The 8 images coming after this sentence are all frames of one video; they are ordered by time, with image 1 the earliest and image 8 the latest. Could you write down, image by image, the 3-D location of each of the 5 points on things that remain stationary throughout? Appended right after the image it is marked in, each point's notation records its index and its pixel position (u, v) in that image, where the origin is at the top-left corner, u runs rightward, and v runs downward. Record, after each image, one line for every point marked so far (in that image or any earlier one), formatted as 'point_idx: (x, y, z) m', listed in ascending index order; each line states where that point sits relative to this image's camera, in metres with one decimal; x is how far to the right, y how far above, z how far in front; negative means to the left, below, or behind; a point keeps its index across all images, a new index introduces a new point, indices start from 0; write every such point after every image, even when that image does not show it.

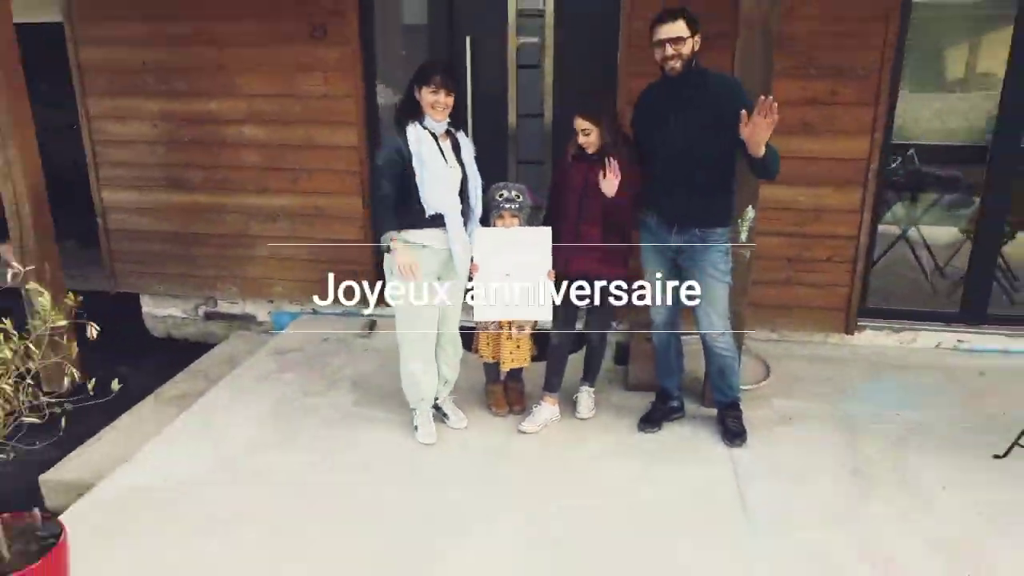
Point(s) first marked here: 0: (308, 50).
0: (-0.8, +1.0, +3.1) m
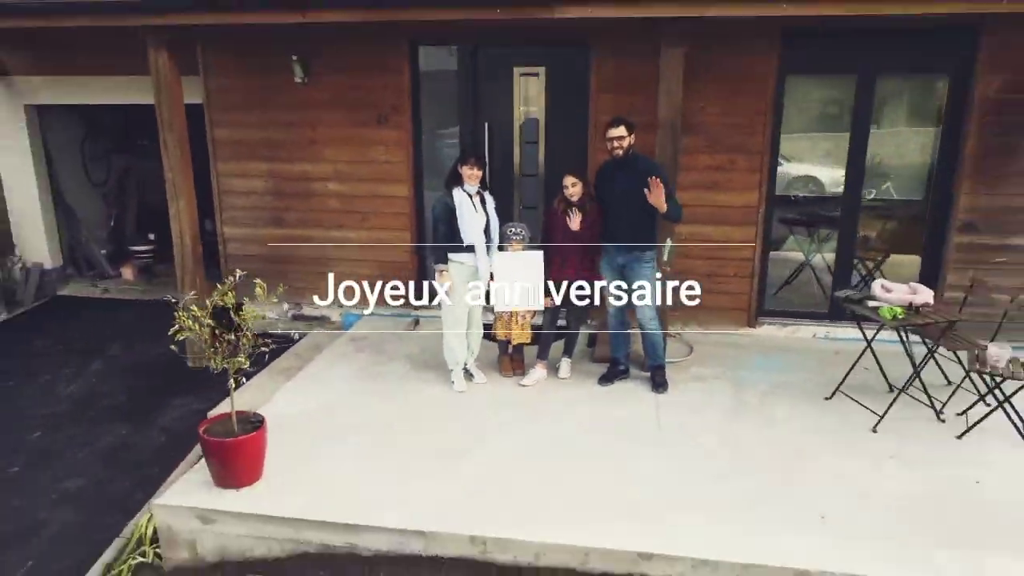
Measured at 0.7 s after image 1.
0: (-0.8, +0.9, +4.5) m
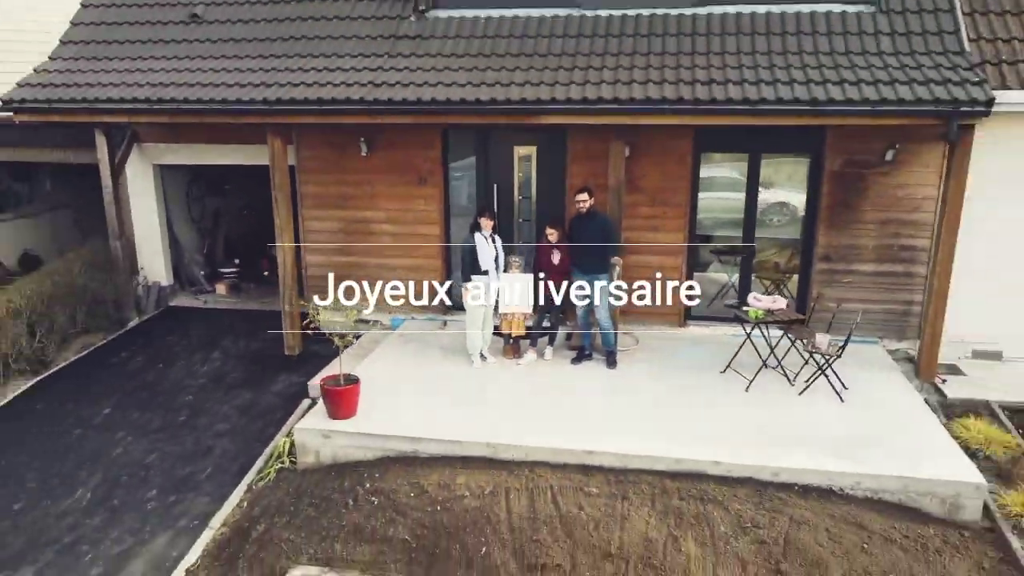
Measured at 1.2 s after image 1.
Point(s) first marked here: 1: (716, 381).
0: (-0.8, +0.8, +6.4) m
1: (+1.4, -0.6, +5.5) m
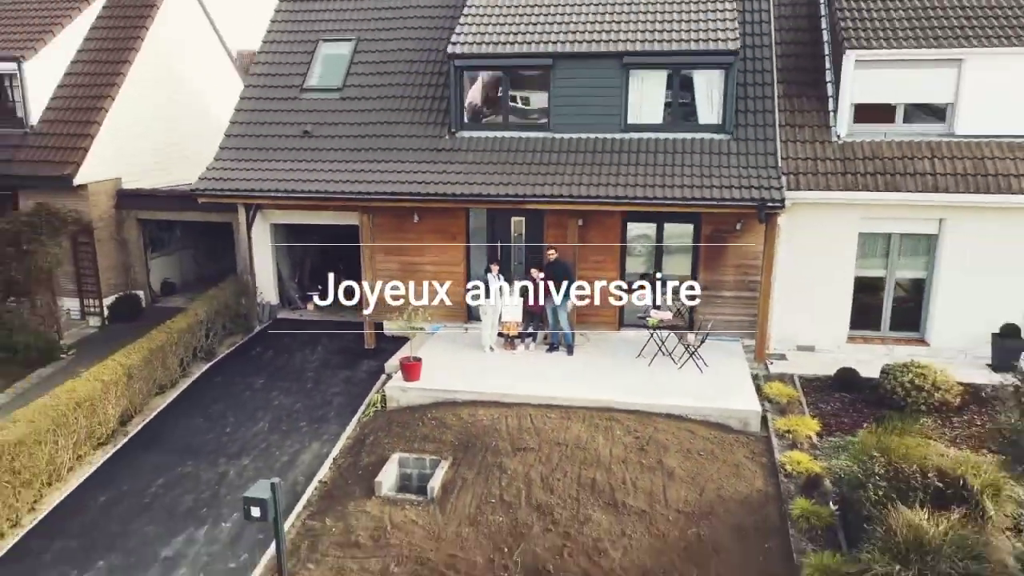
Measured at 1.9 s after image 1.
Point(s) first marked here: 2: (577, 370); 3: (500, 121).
0: (-0.8, +0.6, +10.1) m
1: (+1.4, -0.8, +9.1) m
2: (+0.7, -0.9, +8.8) m
3: (-0.2, +2.4, +10.4) m
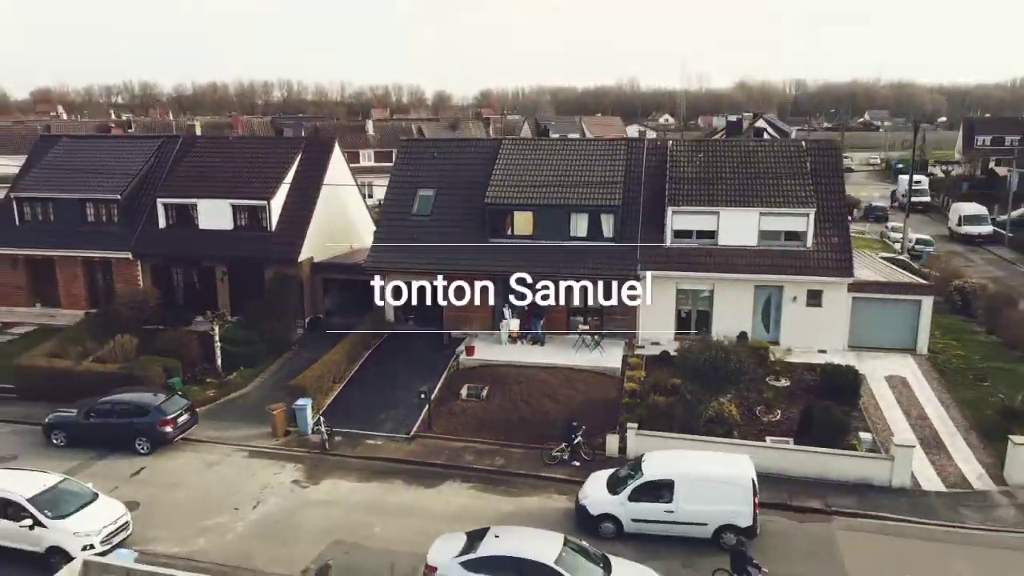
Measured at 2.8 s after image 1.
0: (-0.7, -0.1, +20.9) m
1: (+1.4, -1.4, +19.8) m
2: (+0.8, -1.6, +19.5) m
3: (-0.1, +1.7, +21.2) m
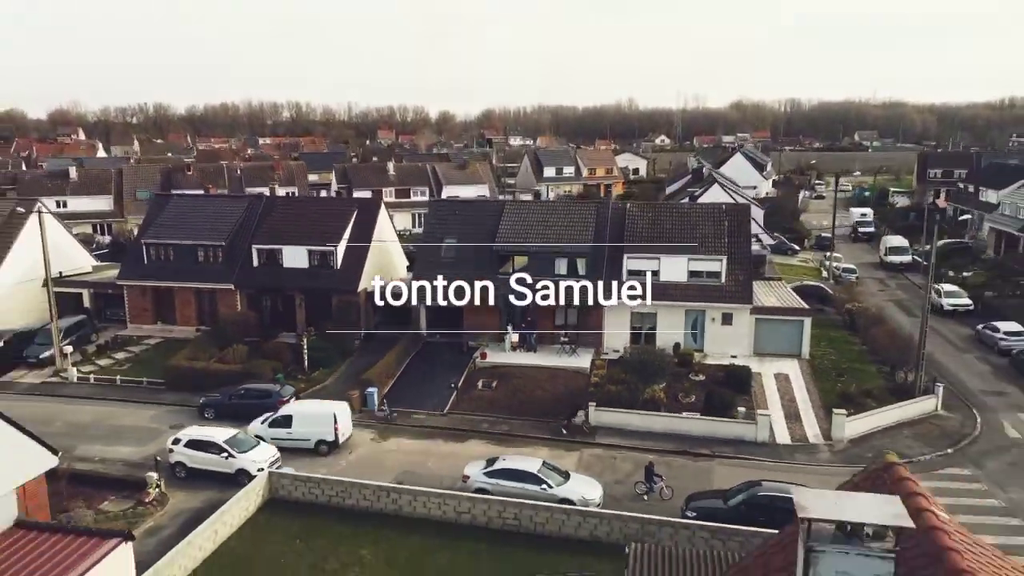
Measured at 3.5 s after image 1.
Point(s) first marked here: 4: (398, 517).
0: (-0.7, -0.9, +29.0) m
1: (+1.5, -2.3, +27.9) m
2: (+0.8, -2.4, +27.6) m
3: (0.0, +0.9, +29.3) m
4: (-2.6, -5.1, +17.8) m
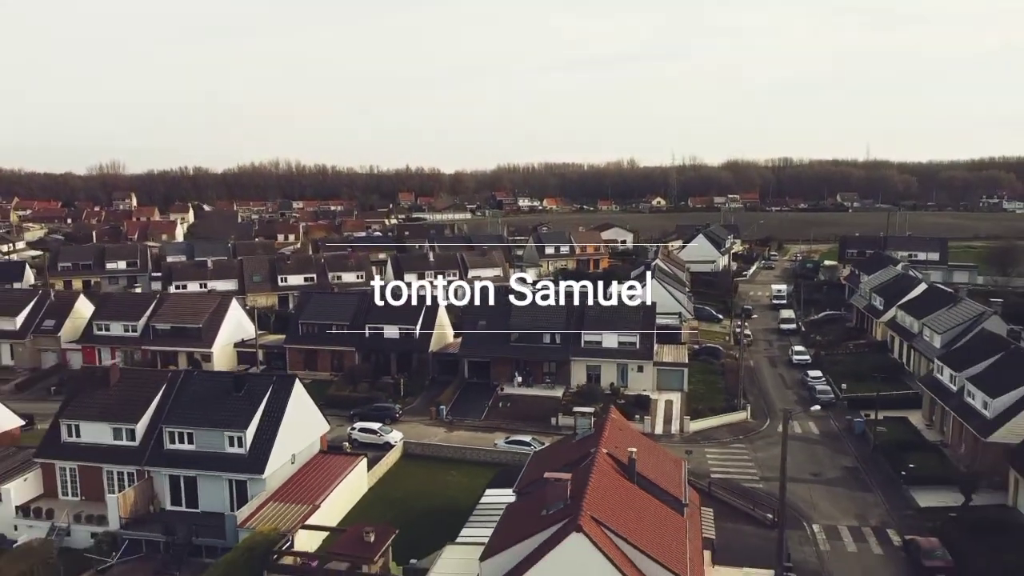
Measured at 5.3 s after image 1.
0: (-0.3, -4.9, +50.0) m
1: (+1.9, -6.1, +48.8) m
2: (+1.2, -6.3, +48.5) m
3: (+0.4, -3.1, +50.5) m
4: (-2.3, -8.4, +38.7) m
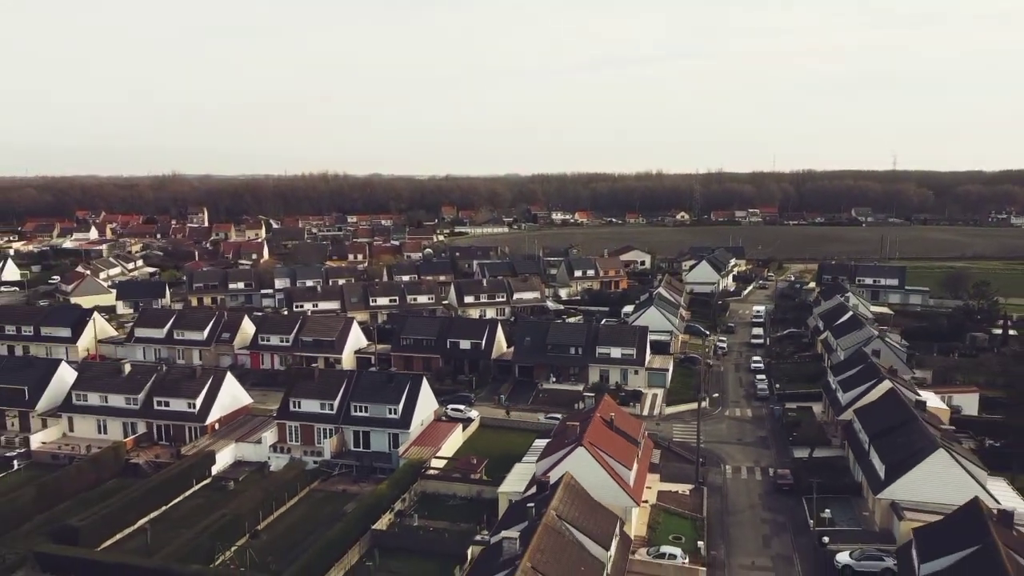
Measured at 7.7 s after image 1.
0: (+3.0, -7.4, +72.8) m
1: (+5.1, -8.7, +71.5) m
2: (+4.4, -8.8, +71.3) m
3: (+3.7, -5.6, +73.3) m
4: (+0.5, -10.9, +61.6) m
